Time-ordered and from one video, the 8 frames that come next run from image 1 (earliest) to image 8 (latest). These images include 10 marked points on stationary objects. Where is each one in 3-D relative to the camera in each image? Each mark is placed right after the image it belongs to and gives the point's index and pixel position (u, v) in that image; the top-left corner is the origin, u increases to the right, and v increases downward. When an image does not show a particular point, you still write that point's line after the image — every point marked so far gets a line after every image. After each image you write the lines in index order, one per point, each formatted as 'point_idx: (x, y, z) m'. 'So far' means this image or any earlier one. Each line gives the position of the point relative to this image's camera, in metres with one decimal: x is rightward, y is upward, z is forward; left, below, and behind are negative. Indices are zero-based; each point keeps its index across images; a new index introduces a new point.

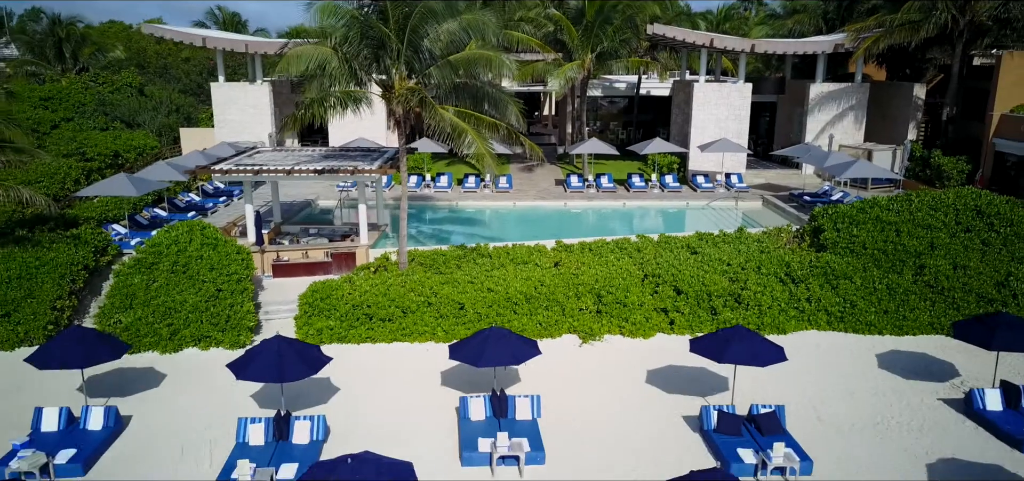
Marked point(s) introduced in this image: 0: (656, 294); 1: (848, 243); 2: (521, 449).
0: (+2.5, -0.9, +14.3) m
1: (+6.2, 0.0, +15.3) m
2: (+0.1, -2.3, +9.3) m
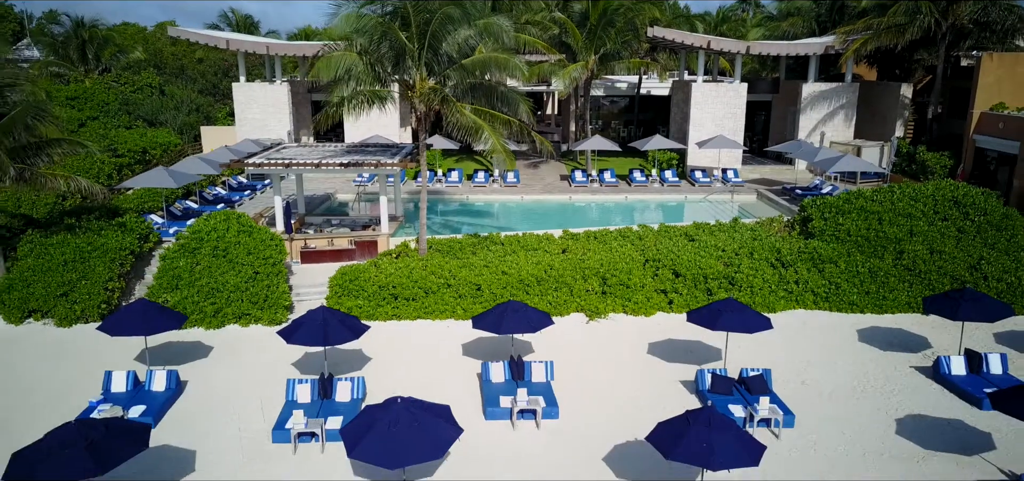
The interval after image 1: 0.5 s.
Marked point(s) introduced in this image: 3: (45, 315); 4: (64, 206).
0: (+2.7, -0.7, +15.6) m
1: (+6.4, +0.2, +16.6) m
2: (+0.3, -2.0, +10.6) m
3: (-8.0, -1.3, +14.5) m
4: (-9.9, +0.8, +18.3) m
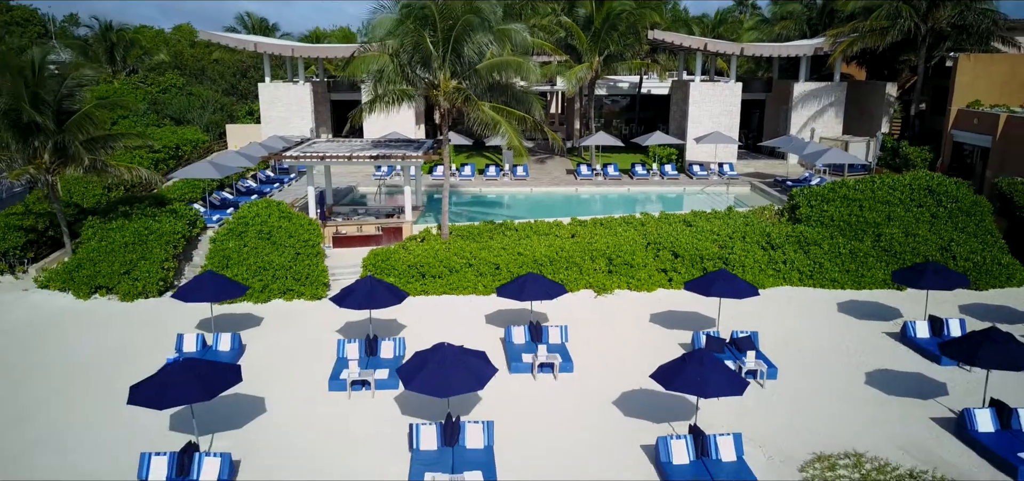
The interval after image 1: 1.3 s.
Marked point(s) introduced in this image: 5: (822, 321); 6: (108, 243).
0: (+3.0, -0.4, +17.2) m
1: (+6.7, +0.5, +18.3) m
2: (+0.6, -1.7, +12.3) m
3: (-7.7, -1.0, +16.1) m
4: (-9.6, +1.1, +20.0) m
5: (+5.5, -1.4, +14.7) m
6: (-8.0, 0.0, +16.6) m
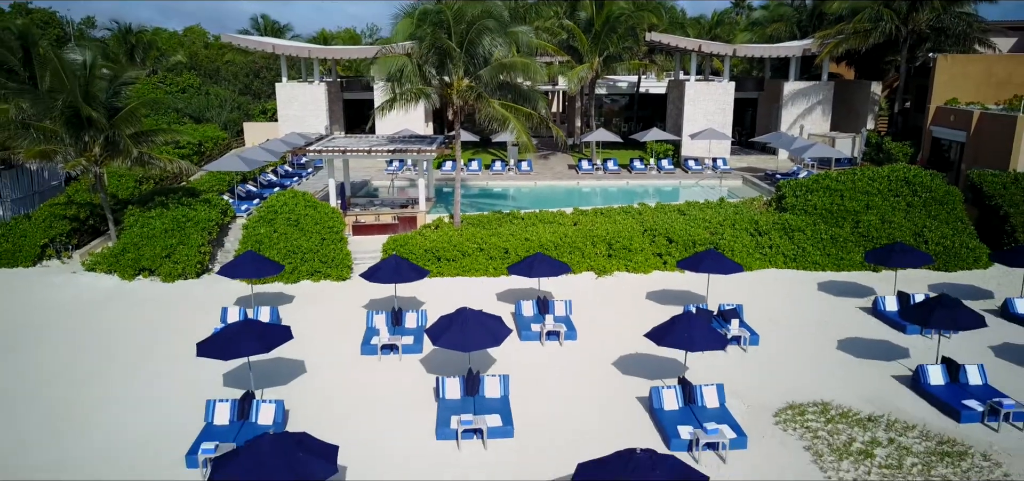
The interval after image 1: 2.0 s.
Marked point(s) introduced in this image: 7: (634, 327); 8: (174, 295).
0: (+3.2, -0.1, +18.7) m
1: (+6.9, +0.8, +19.8) m
2: (+0.8, -1.4, +13.7) m
3: (-7.6, -0.7, +17.6) m
4: (-9.5, +1.4, +21.4) m
5: (+5.6, -1.1, +16.1) m
6: (-7.8, +0.3, +18.1) m
7: (+2.2, -1.5, +14.7) m
8: (-6.8, -1.1, +16.7) m
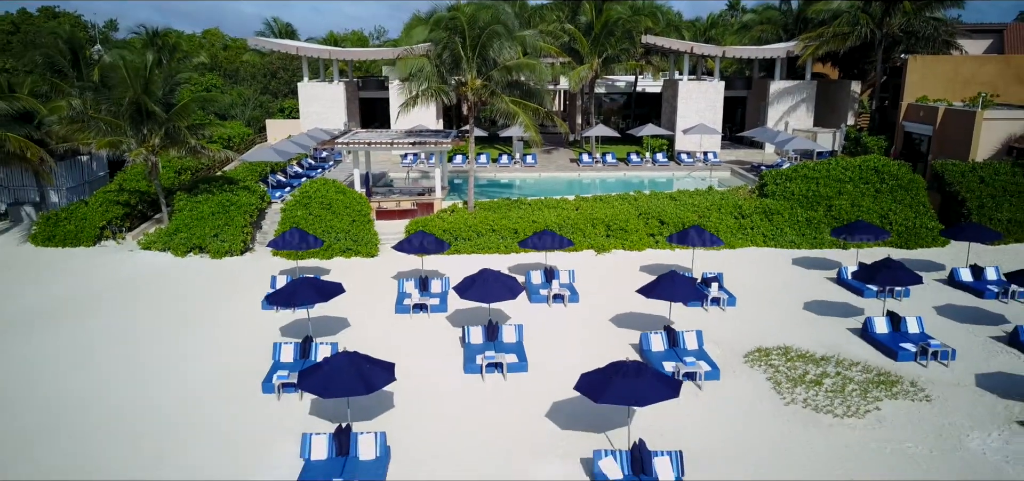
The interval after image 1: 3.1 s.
0: (+3.4, +0.4, +20.9) m
1: (+7.1, +1.3, +22.0) m
2: (+1.0, -1.0, +15.9) m
3: (-7.3, -0.2, +19.8) m
4: (-9.2, +1.8, +23.6) m
5: (+5.9, -0.7, +18.4) m
6: (-7.6, +0.7, +20.3) m
7: (+2.4, -1.1, +16.9) m
8: (-6.5, -0.6, +18.9) m
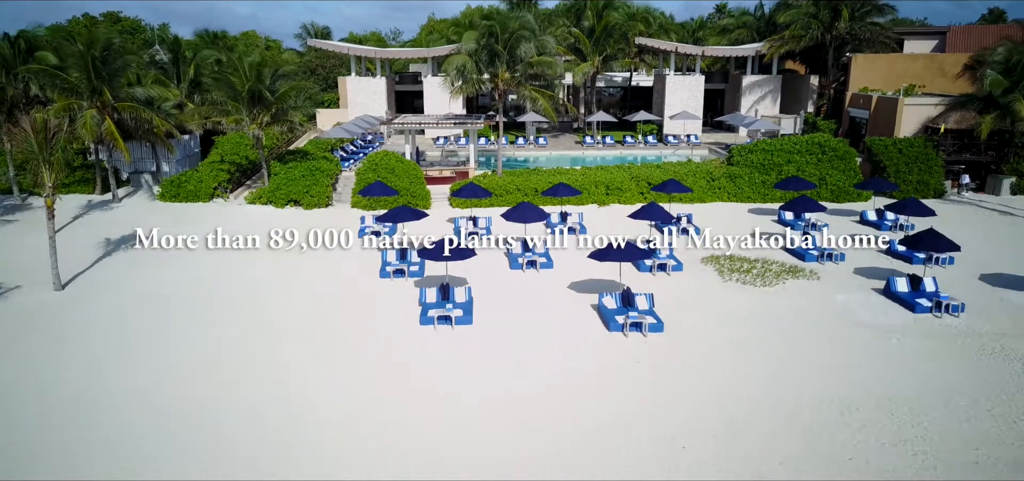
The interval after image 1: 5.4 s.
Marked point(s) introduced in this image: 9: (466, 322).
0: (+4.1, +1.8, +26.9) m
1: (+7.8, +2.7, +27.9) m
2: (+1.7, +0.4, +21.9) m
3: (-6.7, +1.1, +25.8) m
4: (-8.6, +3.1, +29.6) m
5: (+6.5, +0.7, +24.3) m
6: (-6.9, +2.1, +26.2) m
7: (+3.1, +0.3, +22.9) m
8: (-5.9, +0.7, +24.9) m
9: (-0.8, -1.5, +15.6) m
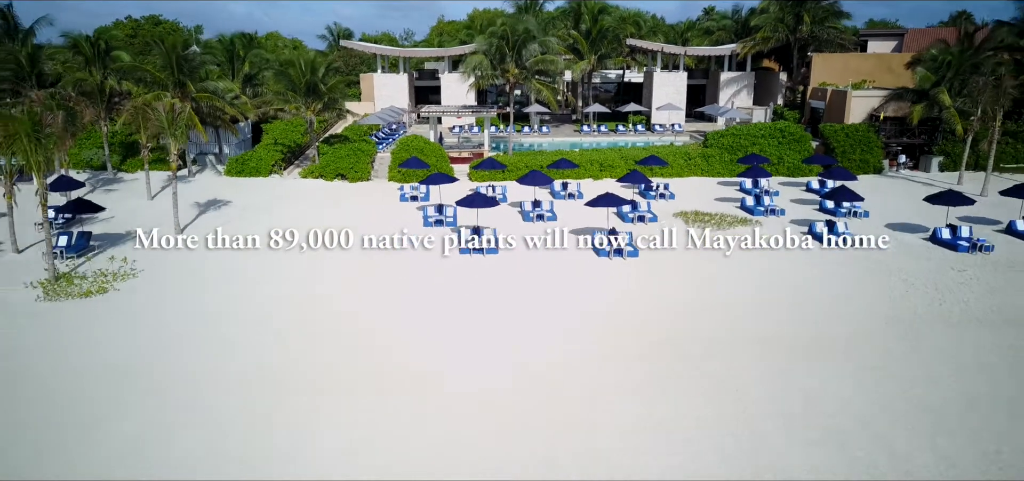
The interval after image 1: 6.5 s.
0: (+4.4, +3.0, +32.1) m
1: (+8.1, +3.9, +33.1) m
2: (+2.1, +1.6, +27.1) m
3: (-6.3, +2.3, +31.0) m
4: (-8.2, +4.3, +34.8) m
5: (+6.9, +1.9, +29.5) m
6: (-6.6, +3.2, +31.4) m
7: (+3.4, +1.5, +28.1) m
8: (-5.5, +1.9, +30.1) m
9: (-0.4, -0.3, +20.8) m
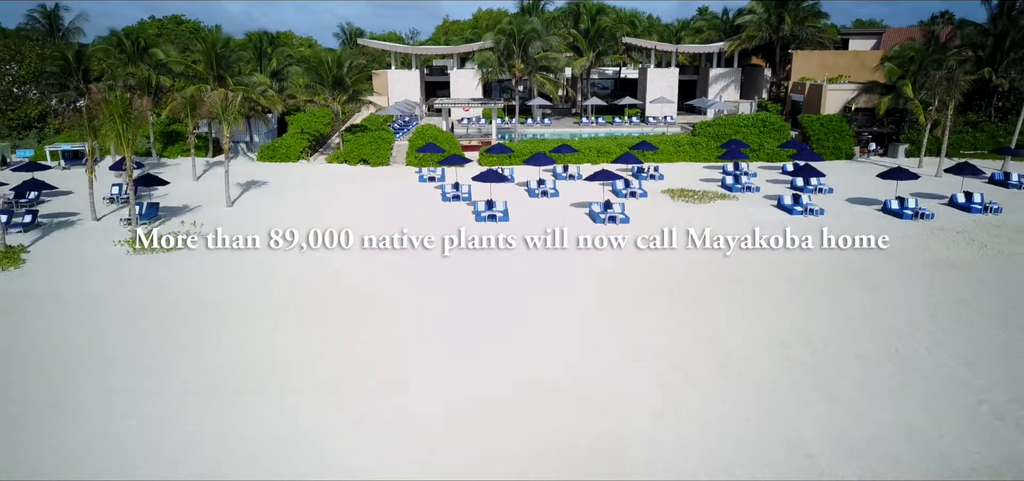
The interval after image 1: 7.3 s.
0: (+4.7, +3.8, +35.4) m
1: (+8.4, +4.7, +36.4) m
2: (+2.3, +2.4, +30.4) m
3: (-6.1, +3.2, +34.2) m
4: (-8.0, +5.2, +38.1) m
5: (+7.1, +2.8, +32.8) m
6: (-6.3, +4.1, +34.7) m
7: (+3.6, +2.4, +31.4) m
8: (-5.3, +2.8, +33.3) m
9: (-0.2, +0.6, +24.1) m
